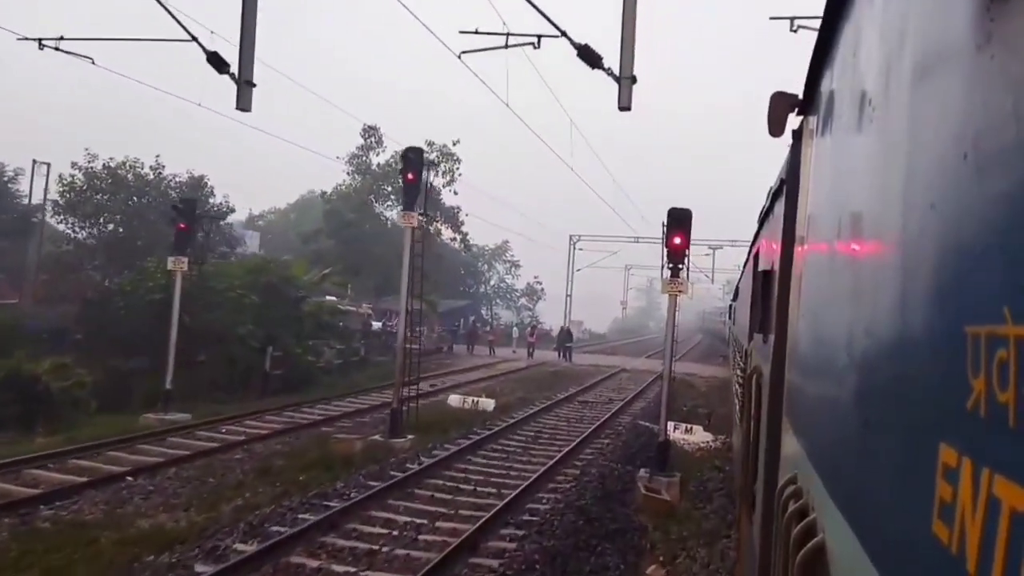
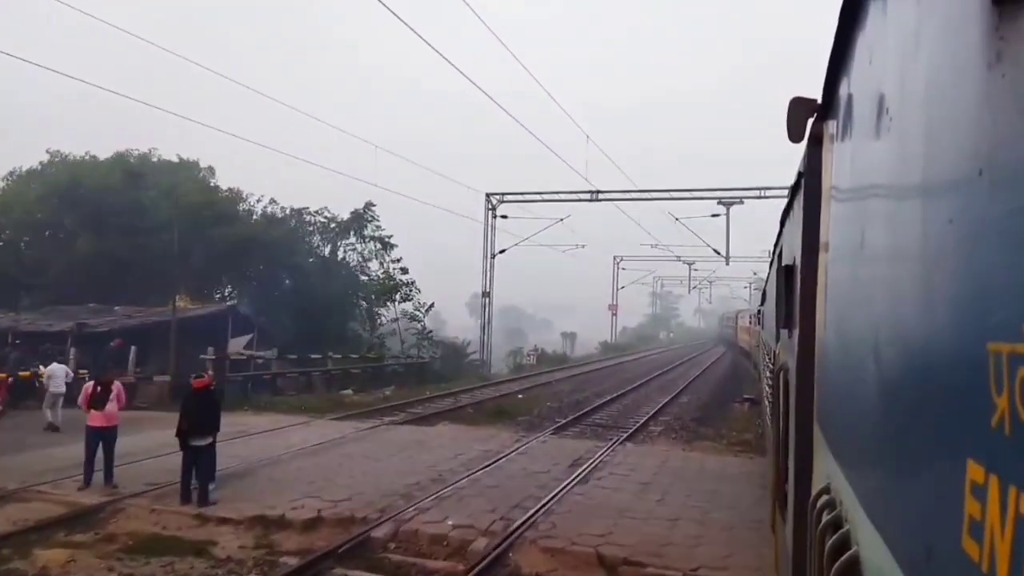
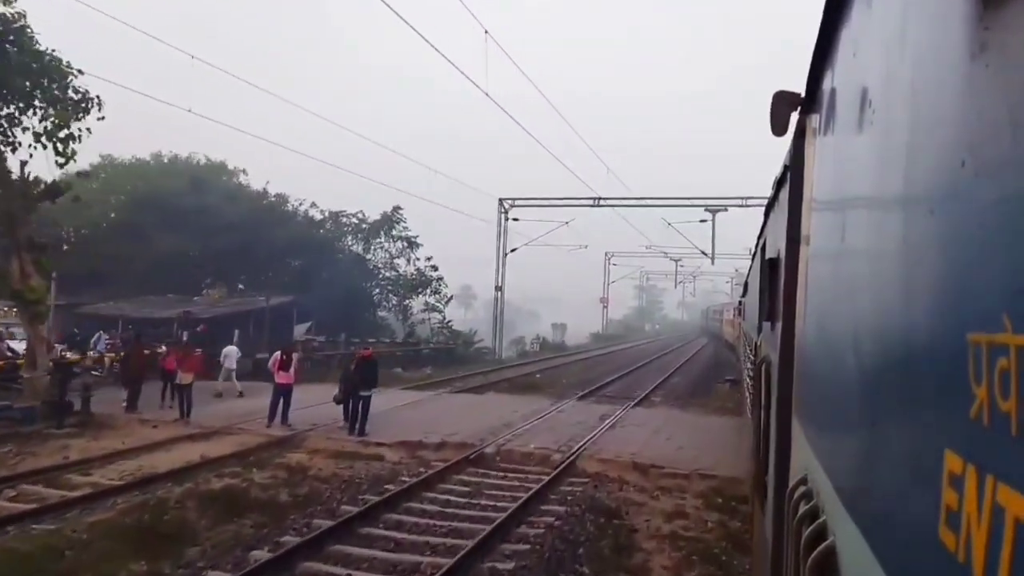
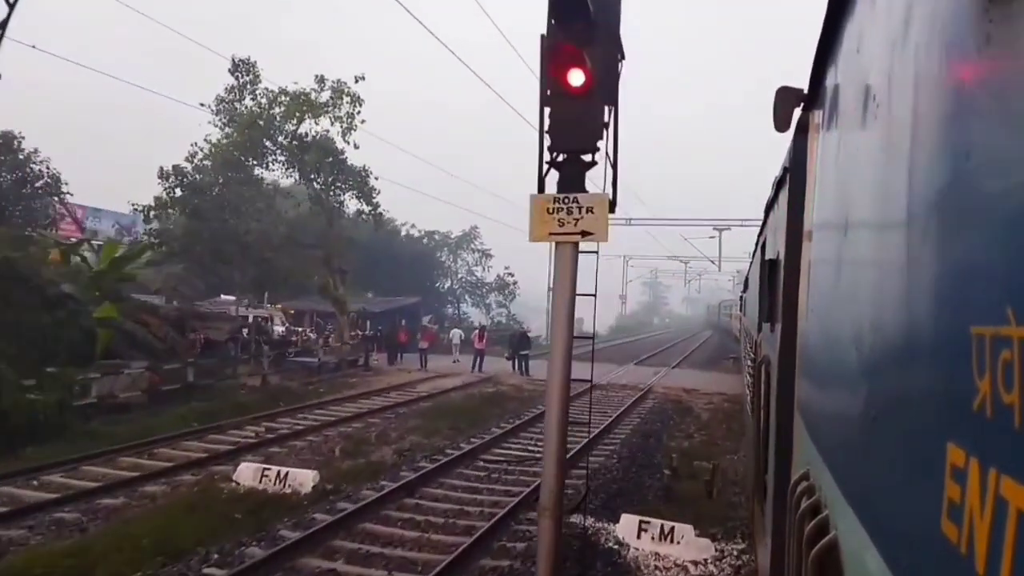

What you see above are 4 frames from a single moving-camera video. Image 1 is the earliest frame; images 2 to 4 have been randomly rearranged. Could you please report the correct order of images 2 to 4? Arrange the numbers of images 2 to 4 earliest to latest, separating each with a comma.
4, 3, 2
